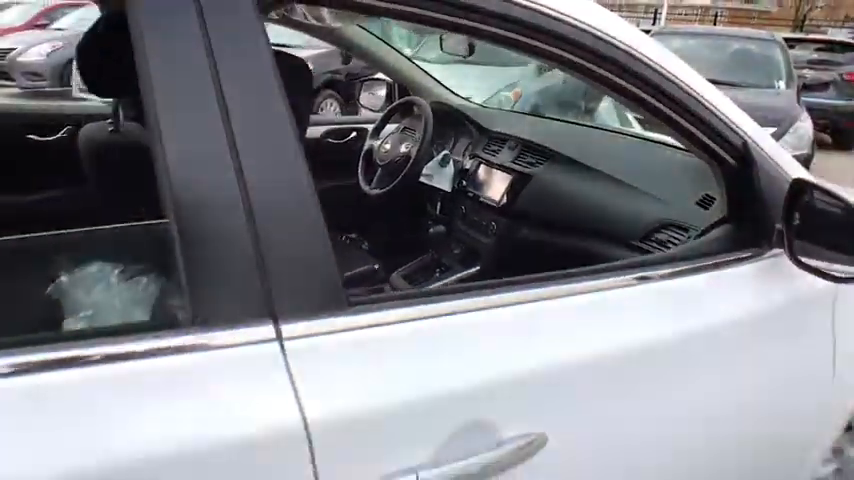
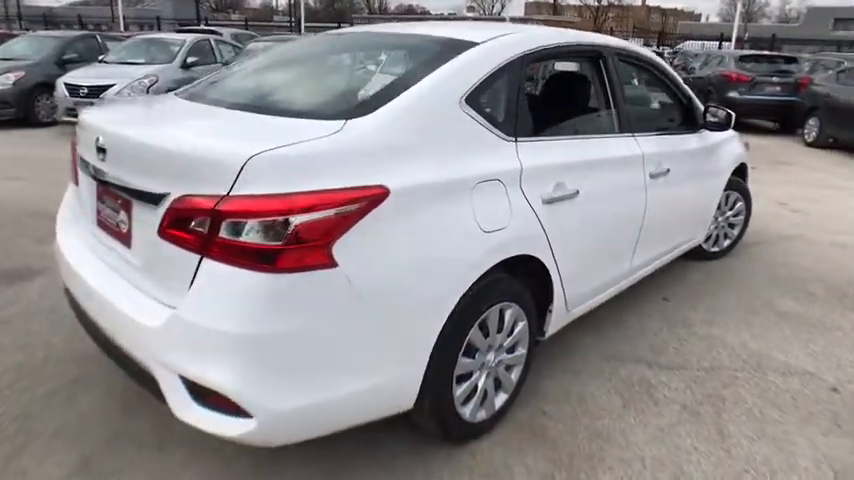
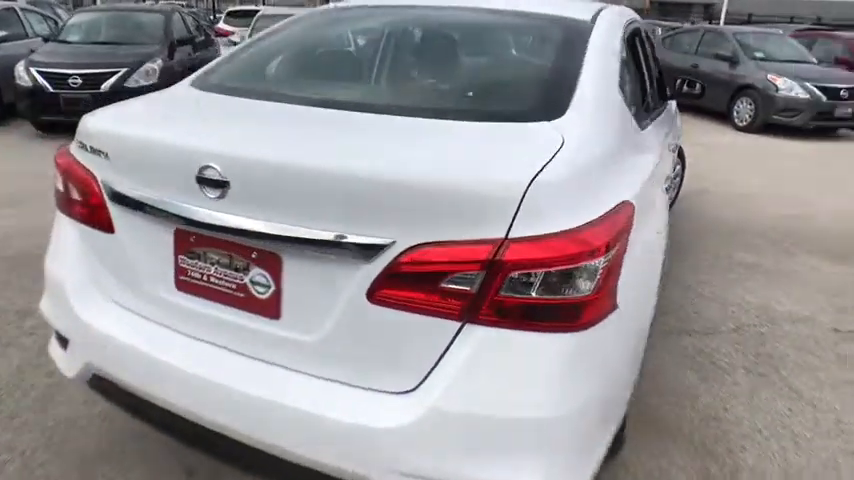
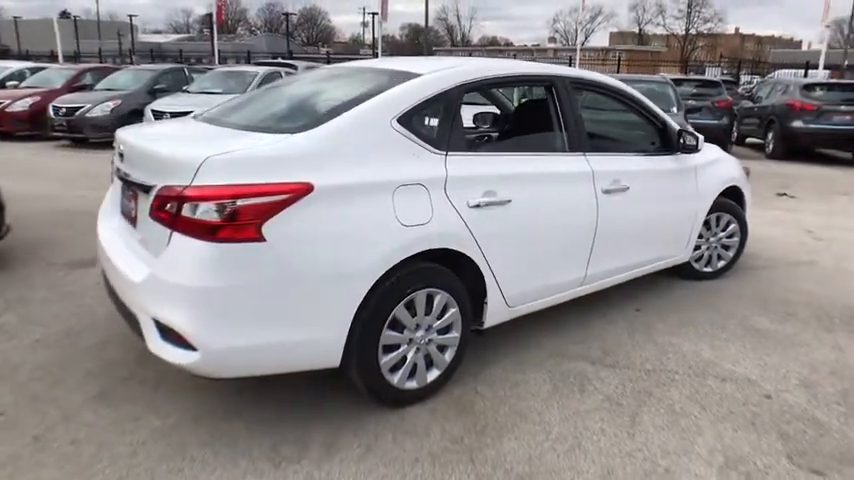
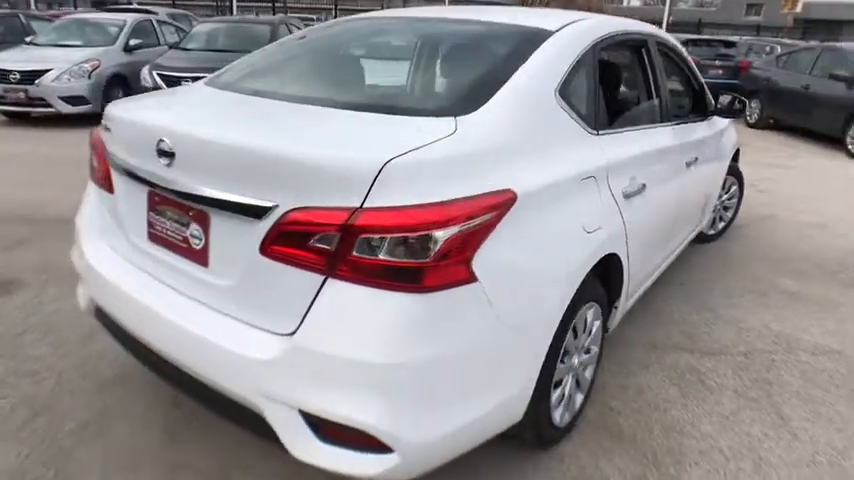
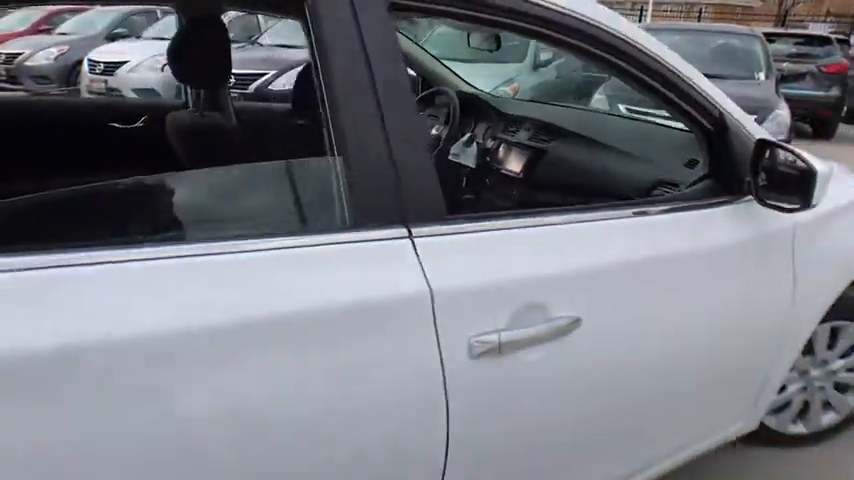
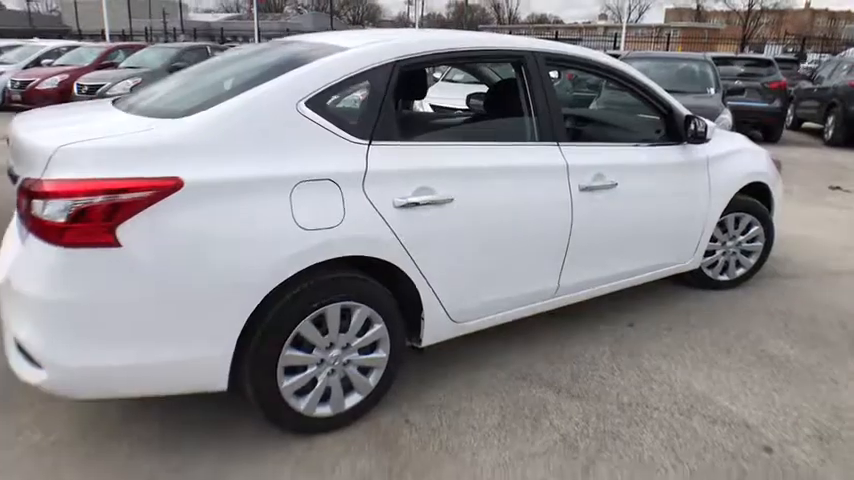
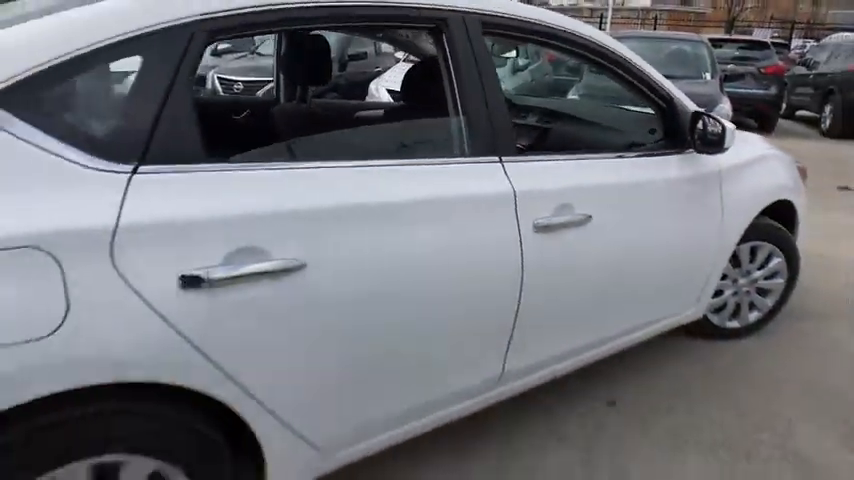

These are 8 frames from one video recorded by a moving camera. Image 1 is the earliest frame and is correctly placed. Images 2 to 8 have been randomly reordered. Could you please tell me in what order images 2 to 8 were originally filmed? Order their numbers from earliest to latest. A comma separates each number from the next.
6, 8, 7, 4, 2, 5, 3
